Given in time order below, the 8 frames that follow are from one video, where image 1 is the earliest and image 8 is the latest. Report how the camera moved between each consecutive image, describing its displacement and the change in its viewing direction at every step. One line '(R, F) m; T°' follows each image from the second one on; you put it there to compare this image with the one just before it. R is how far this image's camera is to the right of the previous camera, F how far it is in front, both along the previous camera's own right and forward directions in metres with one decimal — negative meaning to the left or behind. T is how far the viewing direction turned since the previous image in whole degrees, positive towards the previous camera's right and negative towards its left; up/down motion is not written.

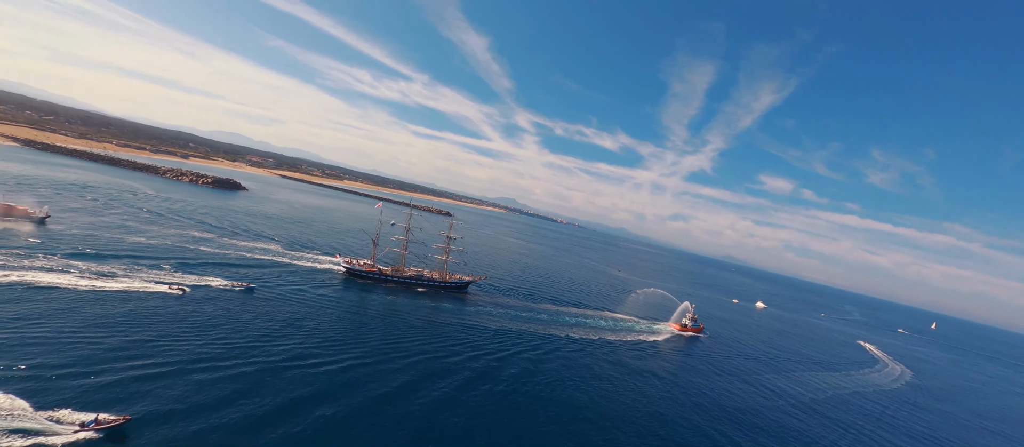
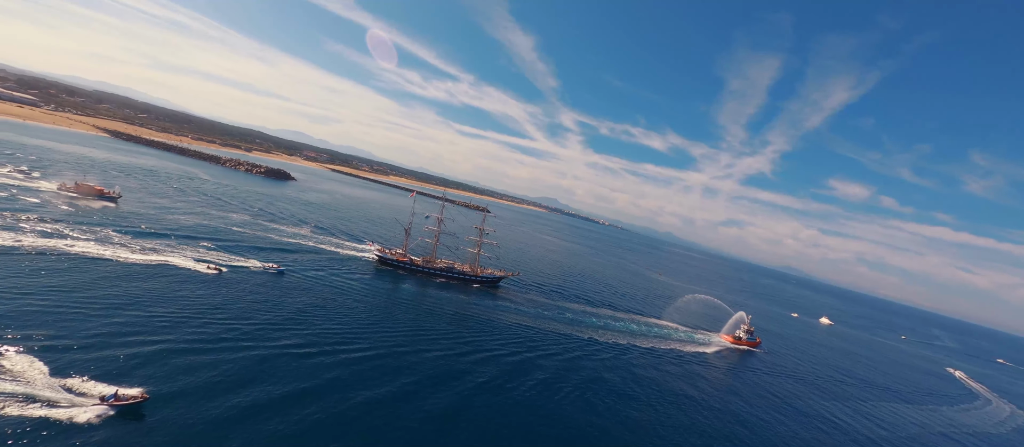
(+3.4, +5.2) m; -7°
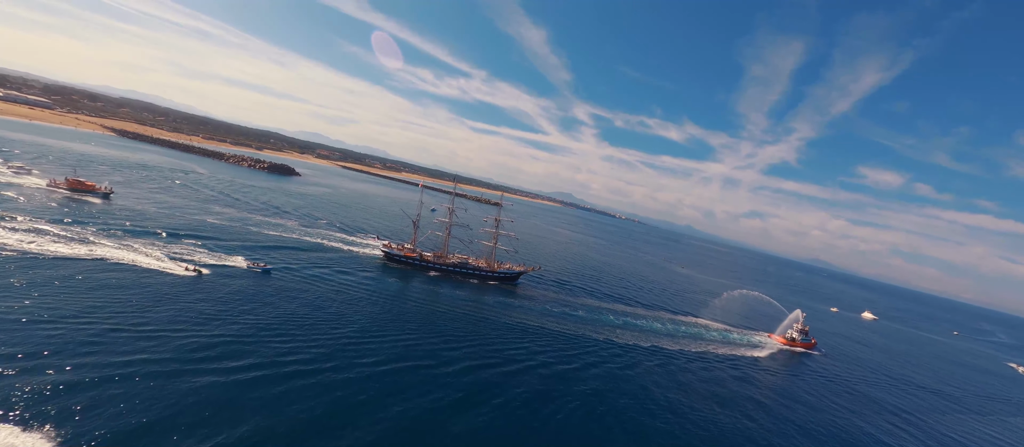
(+2.4, +9.6) m; -3°
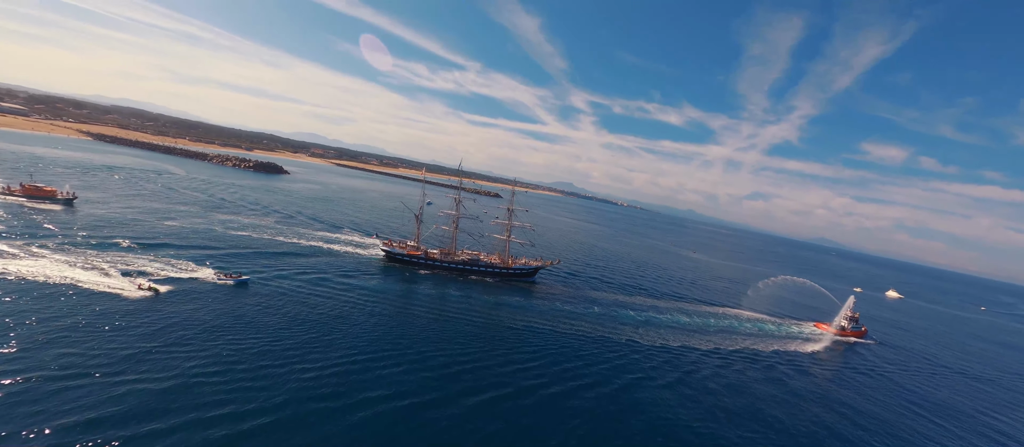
(+0.4, +8.9) m; 0°
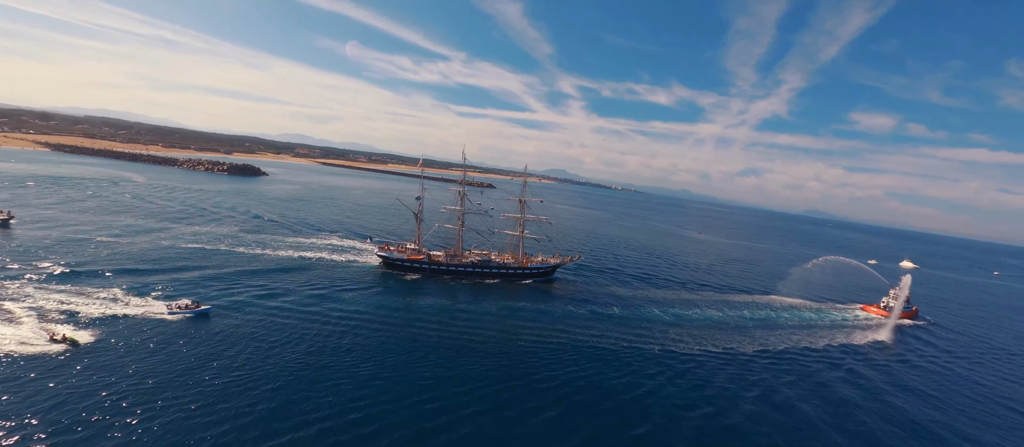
(-0.5, +8.9) m; +1°
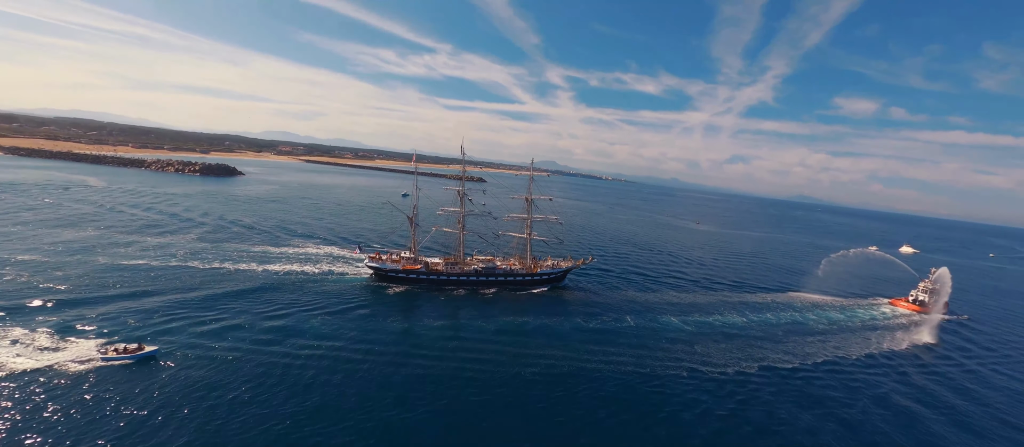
(-0.6, +6.4) m; +1°
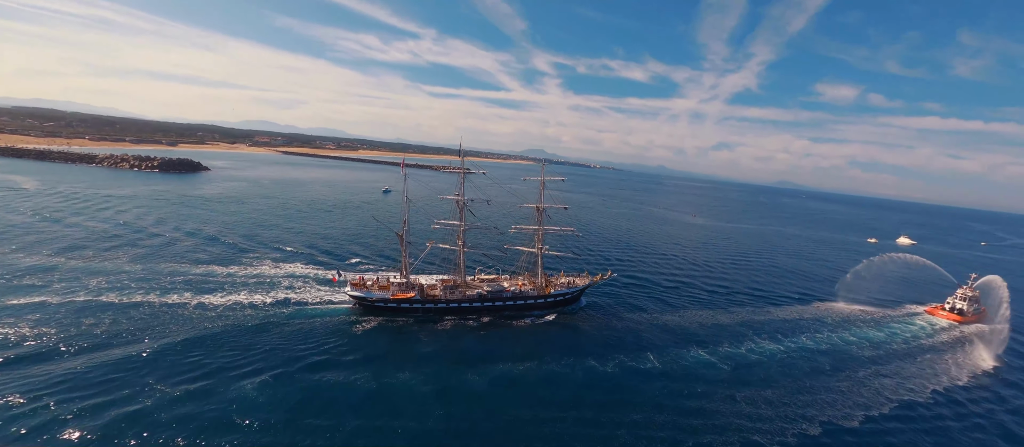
(-0.8, +8.1) m; +2°
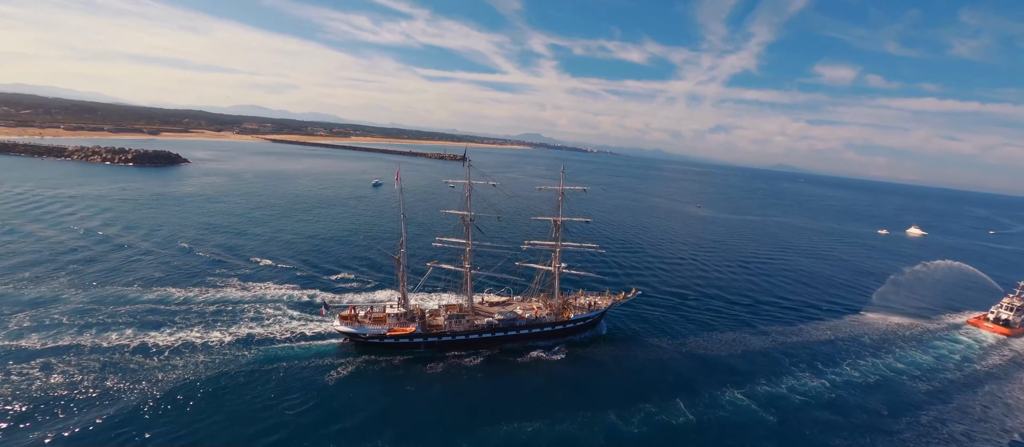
(-0.6, +6.2) m; +1°
